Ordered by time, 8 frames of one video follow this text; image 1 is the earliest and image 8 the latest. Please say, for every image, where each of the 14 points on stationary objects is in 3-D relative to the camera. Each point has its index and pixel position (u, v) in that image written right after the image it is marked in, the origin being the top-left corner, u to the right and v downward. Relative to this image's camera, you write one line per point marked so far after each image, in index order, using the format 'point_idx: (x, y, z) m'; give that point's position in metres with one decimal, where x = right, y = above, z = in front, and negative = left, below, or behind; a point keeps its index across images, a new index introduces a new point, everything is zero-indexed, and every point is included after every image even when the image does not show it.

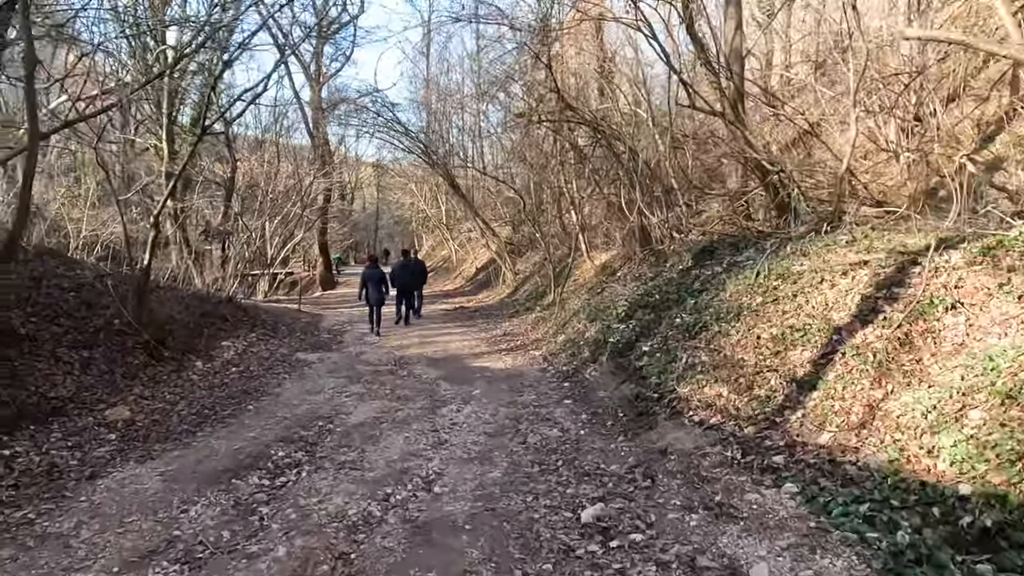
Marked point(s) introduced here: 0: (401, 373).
0: (-1.7, -1.3, +10.0) m
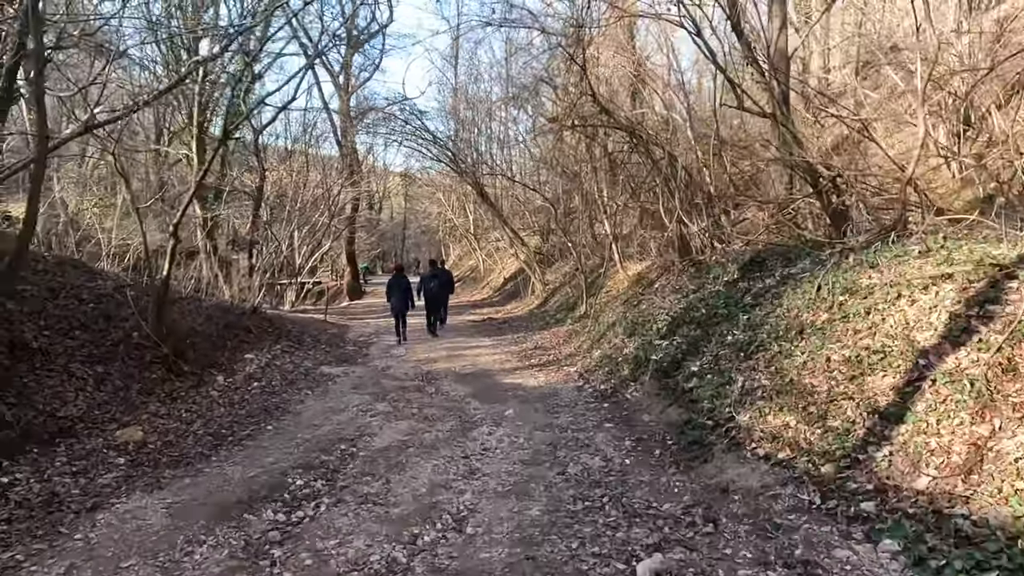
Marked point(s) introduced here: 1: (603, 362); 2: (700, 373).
0: (-1.2, -1.5, +9.5) m
1: (+1.3, -1.1, +9.8) m
2: (+1.9, -0.9, +6.6) m
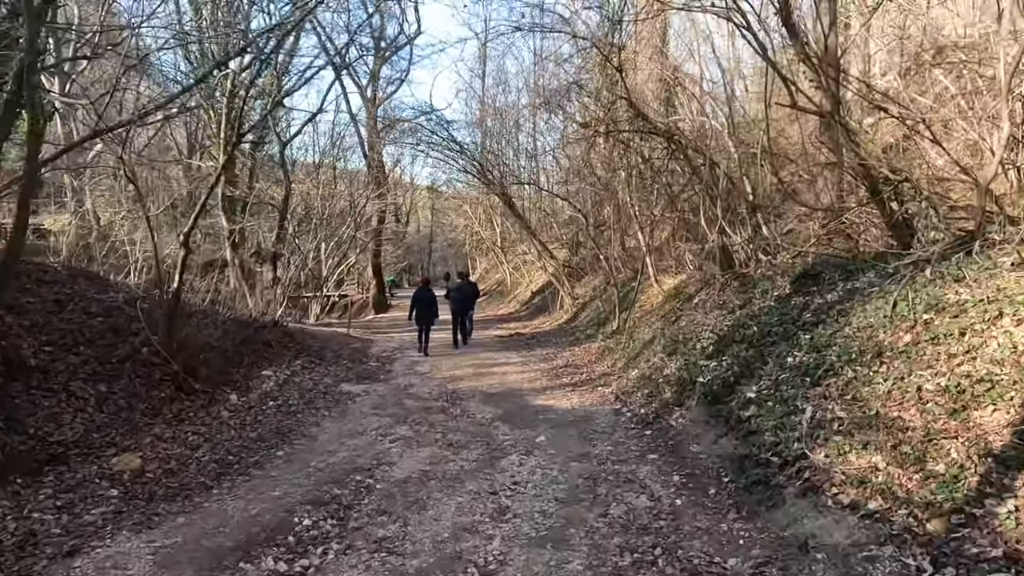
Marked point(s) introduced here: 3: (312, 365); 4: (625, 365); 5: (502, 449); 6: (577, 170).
0: (-0.8, -1.6, +8.9) m
1: (+1.8, -1.3, +9.0) m
2: (+2.2, -1.0, +5.8) m
3: (-3.8, -1.5, +12.7) m
4: (+1.9, -1.3, +10.8) m
5: (-0.1, -1.7, +6.9) m
6: (+1.6, +2.9, +16.4) m
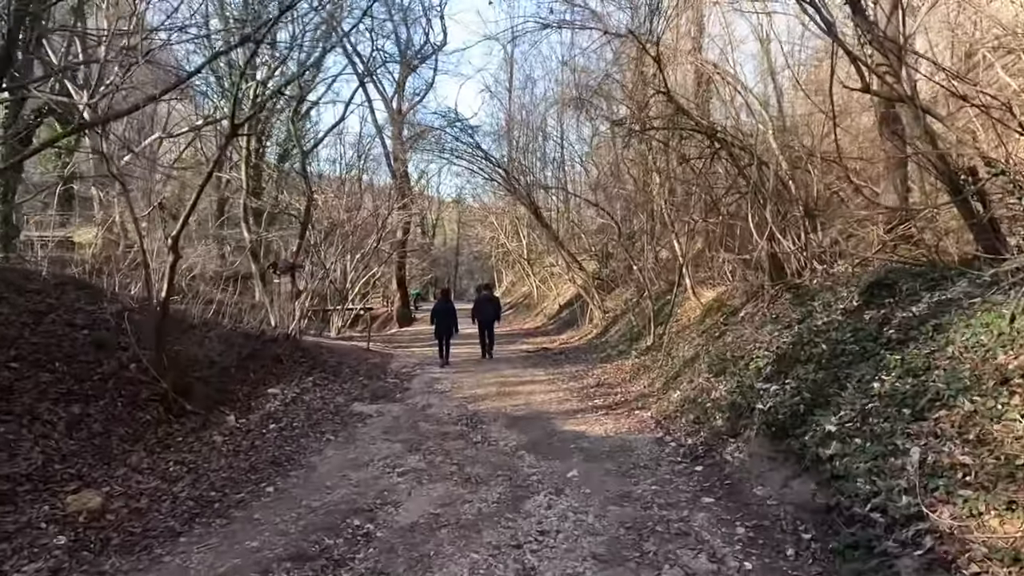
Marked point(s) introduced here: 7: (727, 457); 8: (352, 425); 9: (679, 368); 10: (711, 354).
0: (-0.5, -1.8, +7.9) m
1: (+2.1, -1.4, +8.0) m
2: (+2.4, -1.1, +4.8) m
3: (-3.3, -1.7, +11.9) m
4: (+2.3, -1.4, +9.8) m
5: (+0.1, -1.8, +6.0) m
6: (+2.2, +2.6, +15.5) m
7: (+1.9, -1.5, +6.0) m
8: (-2.1, -1.8, +8.8) m
9: (+2.6, -1.2, +10.1) m
10: (+2.8, -0.9, +9.4) m
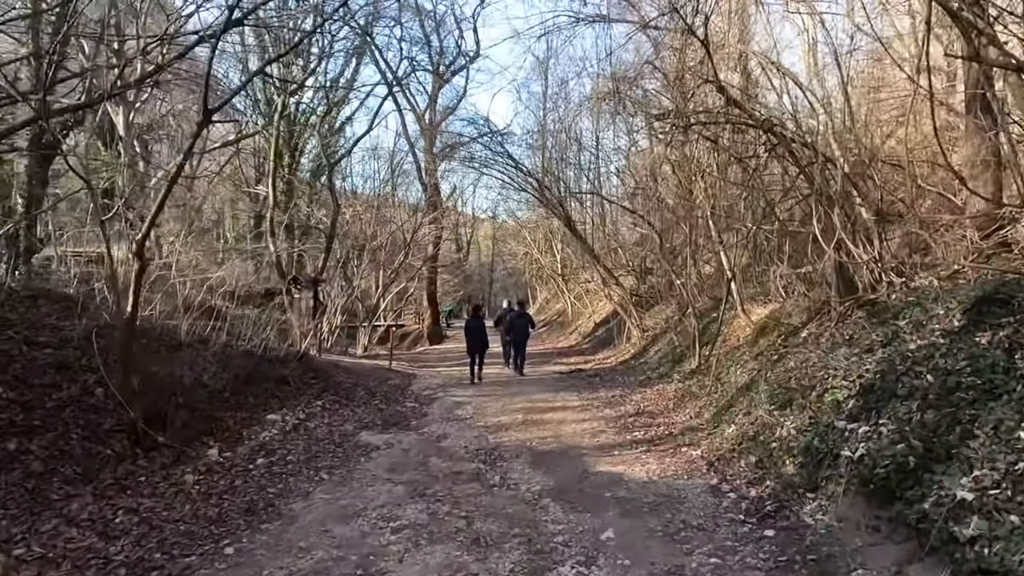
0: (-0.2, -1.9, +6.7) m
1: (+2.3, -1.6, +6.7) m
2: (+2.4, -1.1, +3.4) m
3: (-2.9, -1.9, +10.8) m
4: (+2.6, -1.6, +8.4) m
5: (+0.3, -1.9, +4.7) m
6: (+2.9, +2.3, +14.2) m
7: (+2.1, -1.6, +4.6) m
8: (-1.8, -2.0, +7.6) m
9: (+2.9, -1.4, +8.8) m
10: (+3.1, -1.1, +8.1) m
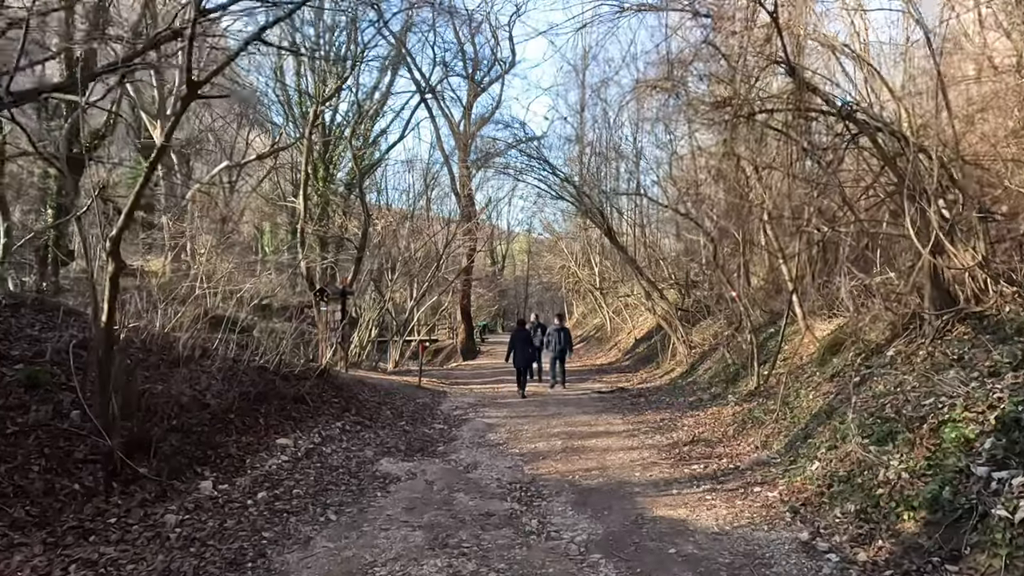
0: (+0.1, -2.0, +5.6) m
1: (+2.7, -1.7, +5.4) m
2: (+2.6, -1.1, +2.2) m
3: (-2.3, -2.1, +9.8) m
4: (+3.0, -1.7, +7.2) m
5: (+0.5, -1.9, +3.6) m
6: (+3.7, +2.0, +13.0) m
7: (+2.3, -1.6, +3.4) m
8: (-1.4, -2.1, +6.6) m
9: (+3.4, -1.6, +7.5) m
10: (+3.5, -1.2, +6.8) m
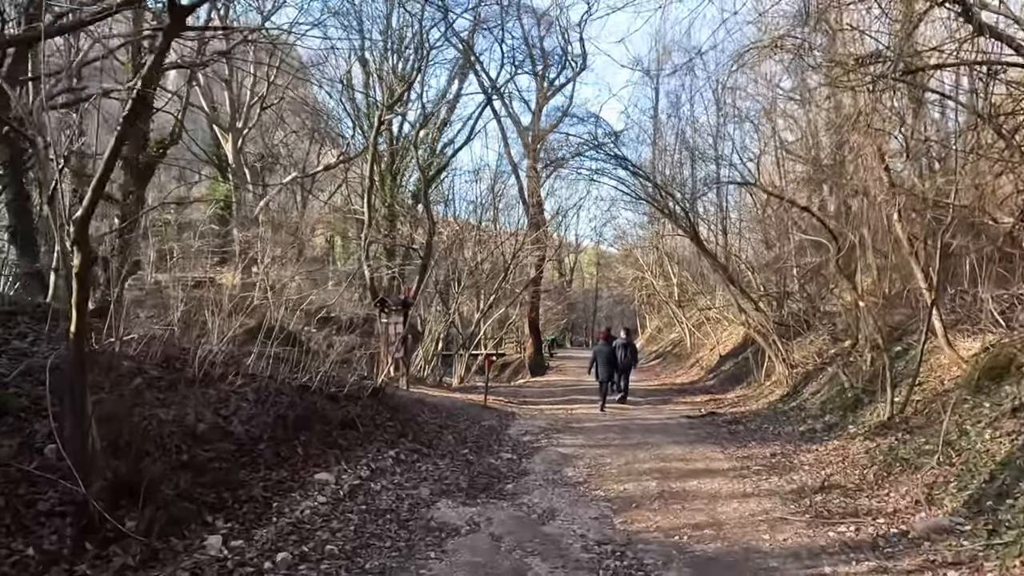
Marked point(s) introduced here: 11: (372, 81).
0: (+0.7, -2.0, +4.0) m
1: (+3.2, -1.7, +3.6) m
2: (+2.8, -1.1, +0.4) m
3: (-1.3, -2.2, +8.5) m
4: (+3.8, -1.8, +5.3) m
5: (+0.9, -1.9, +2.0) m
6: (+5.0, +1.9, +11.1) m
7: (+2.7, -1.6, +1.6) m
8: (-0.7, -2.1, +5.2) m
9: (+4.1, -1.6, +5.6) m
10: (+4.2, -1.3, +4.9) m
11: (-4.0, +5.9, +18.8) m
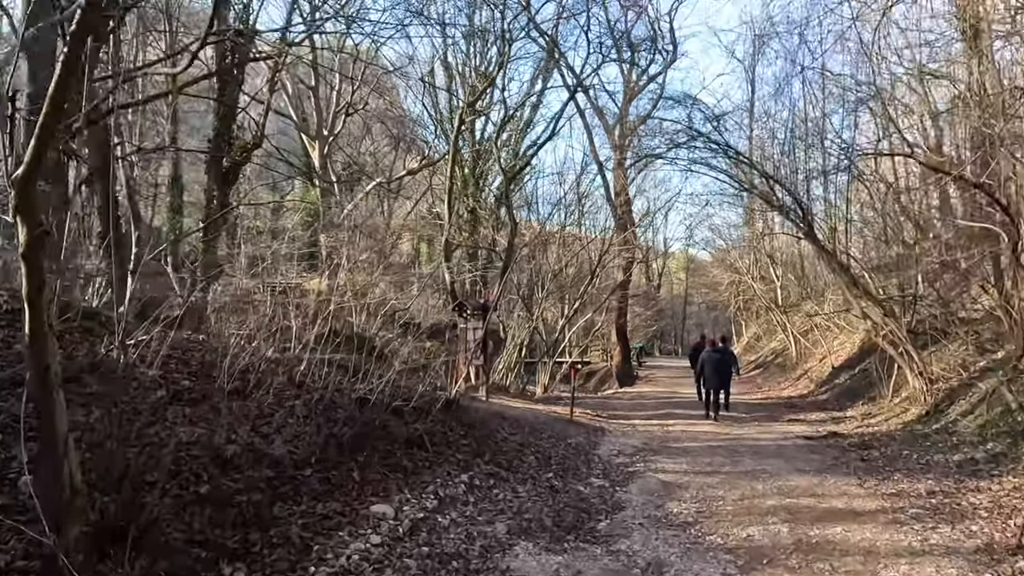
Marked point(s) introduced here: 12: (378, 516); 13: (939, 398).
0: (+1.1, -1.9, +2.6) m
1: (+3.6, -1.6, +1.9) m
2: (+2.8, -1.0, -1.2) m
3: (-0.3, -2.2, +7.3) m
4: (+4.3, -1.7, +3.5) m
5: (+1.1, -1.8, +0.6) m
6: (+6.3, +1.9, +9.2) m
7: (+2.8, -1.5, 0.0) m
8: (-0.1, -2.0, +4.0) m
9: (+4.7, -1.5, +3.8) m
10: (+4.8, -1.2, +3.0) m
11: (-1.7, +5.8, +18.0) m
12: (-1.1, -1.9, +5.4) m
13: (+8.0, -2.0, +12.5) m
